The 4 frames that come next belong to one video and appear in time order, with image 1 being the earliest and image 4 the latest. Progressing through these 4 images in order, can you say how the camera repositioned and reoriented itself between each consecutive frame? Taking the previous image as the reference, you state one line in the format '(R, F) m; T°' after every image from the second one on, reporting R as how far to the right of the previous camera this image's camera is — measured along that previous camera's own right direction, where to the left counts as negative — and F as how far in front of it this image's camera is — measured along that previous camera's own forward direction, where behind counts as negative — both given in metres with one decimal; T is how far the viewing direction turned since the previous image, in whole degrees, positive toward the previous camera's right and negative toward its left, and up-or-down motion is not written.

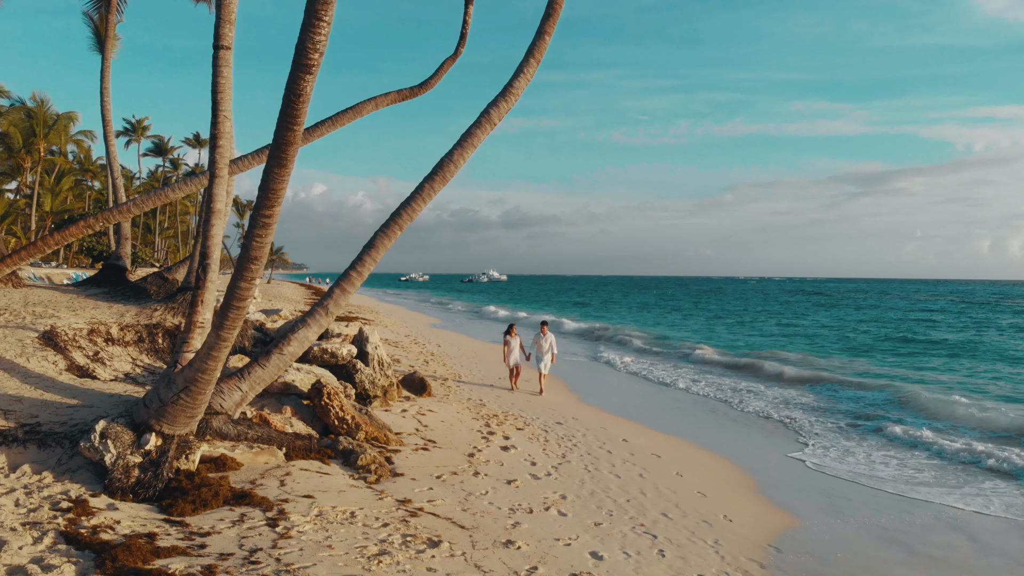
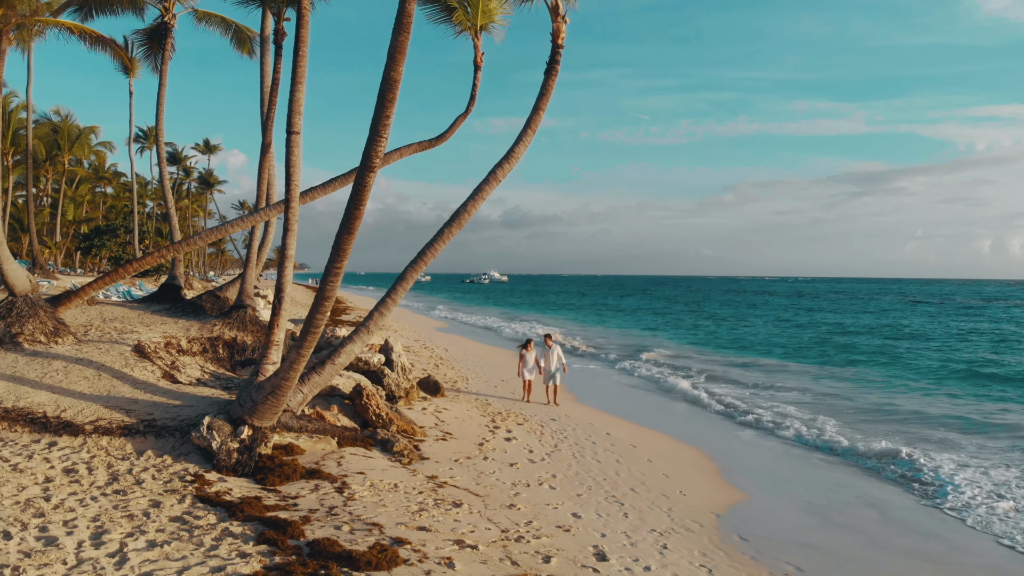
(0.0, -1.5) m; 0°
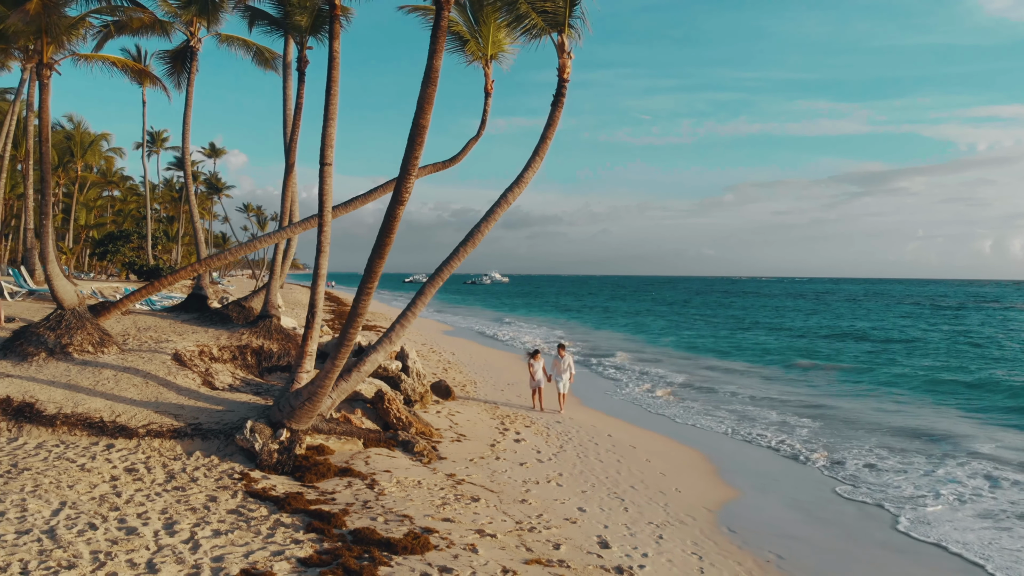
(-0.1, -0.7) m; 0°
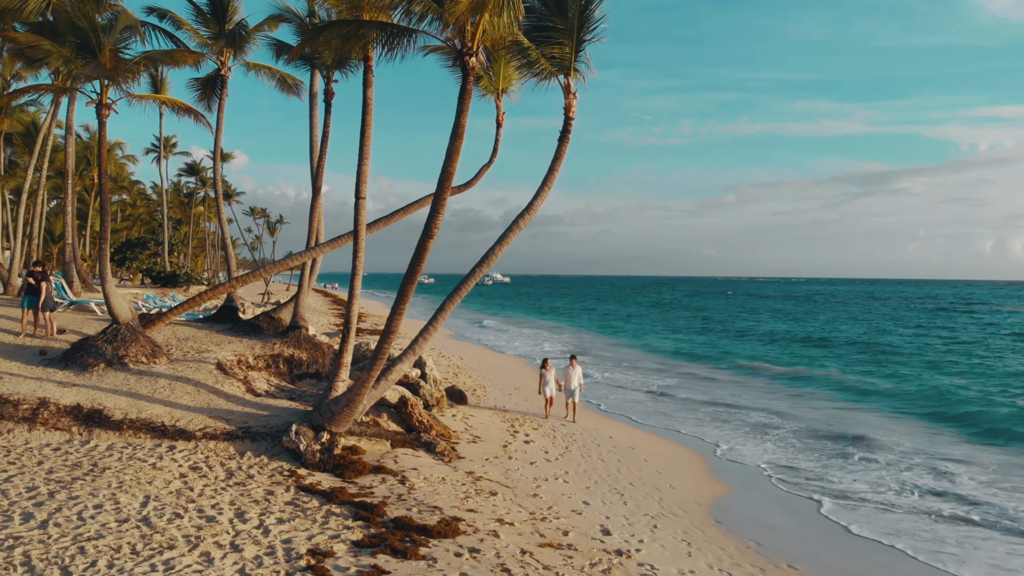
(-0.2, -0.9) m; 0°
